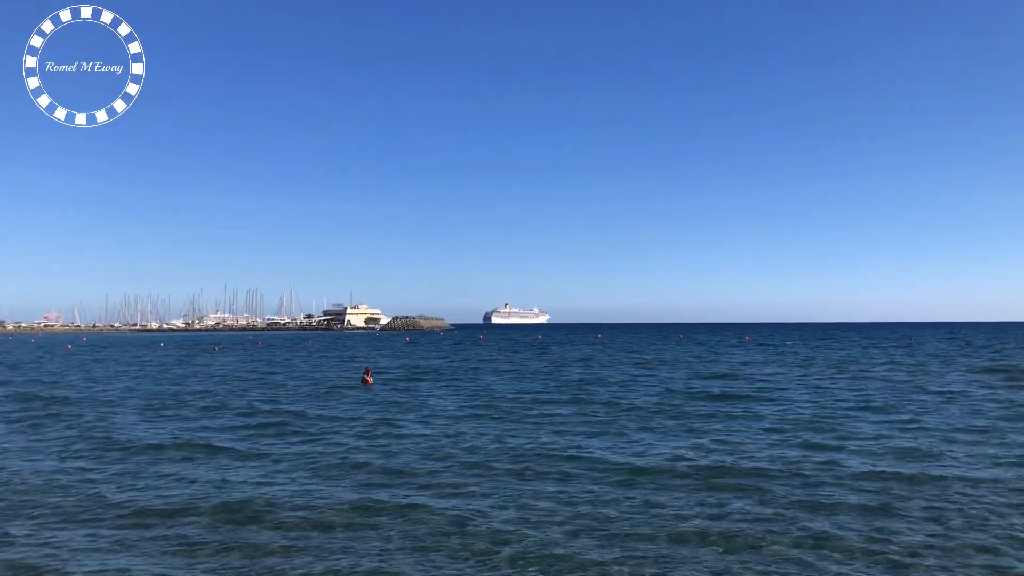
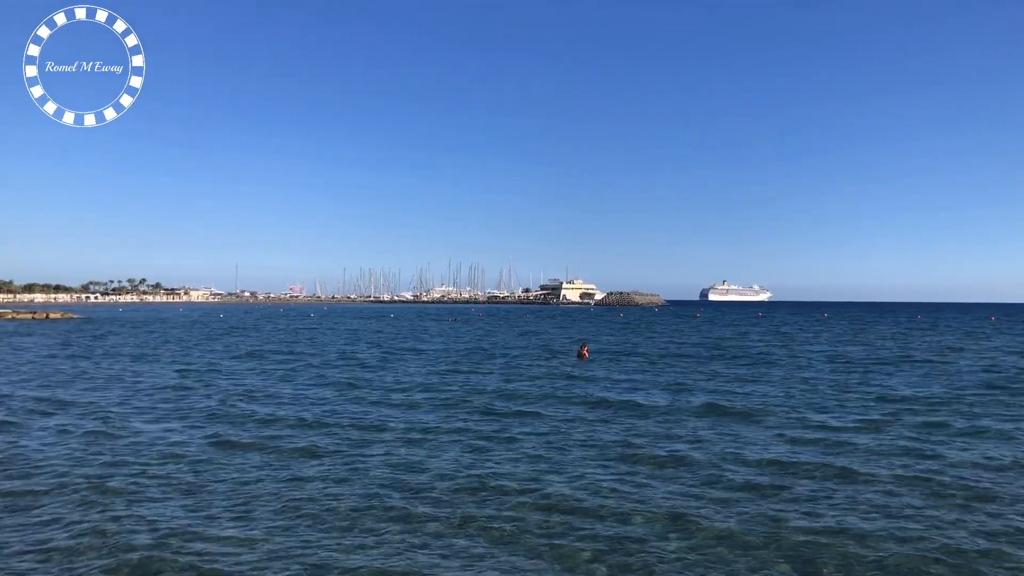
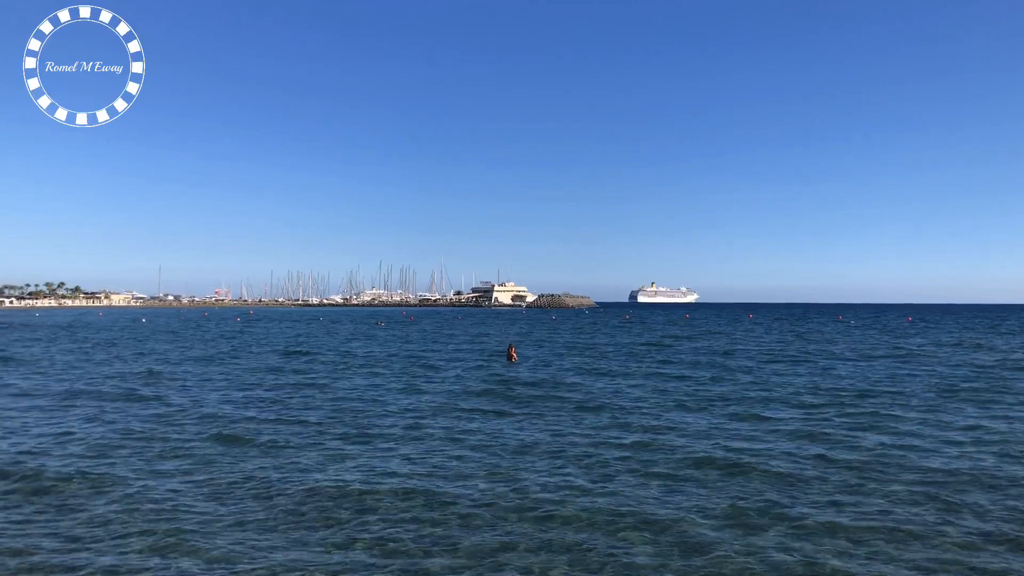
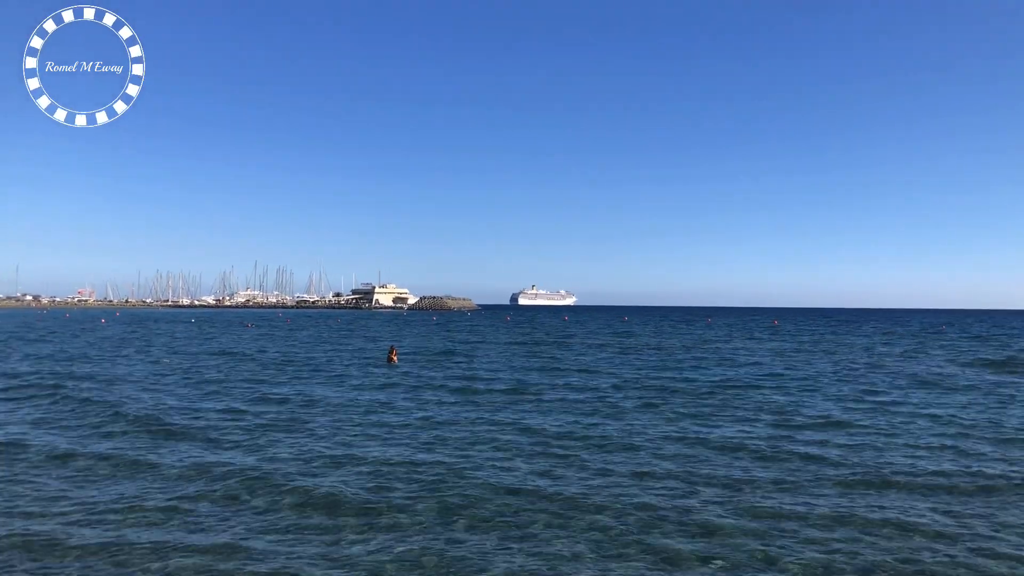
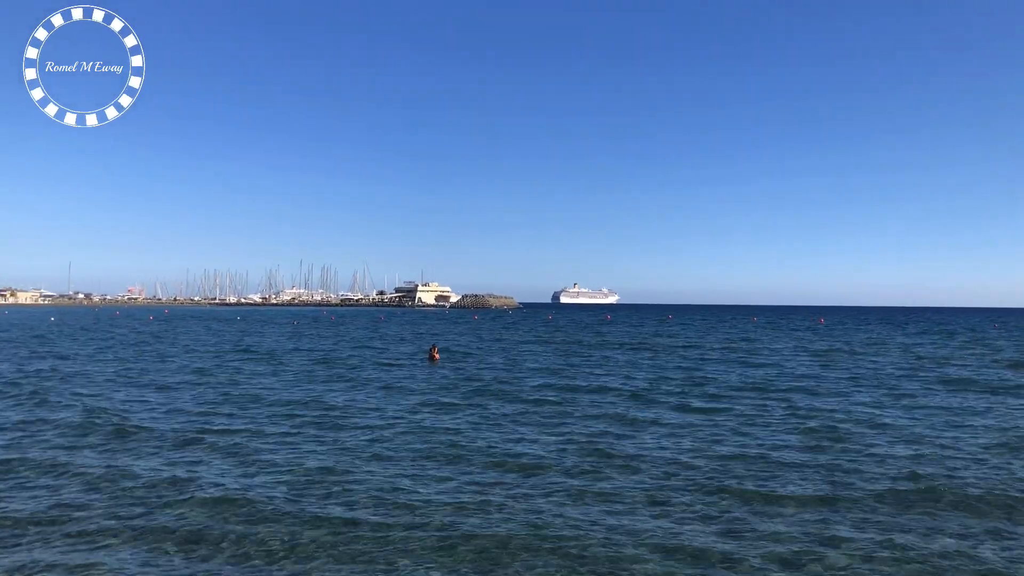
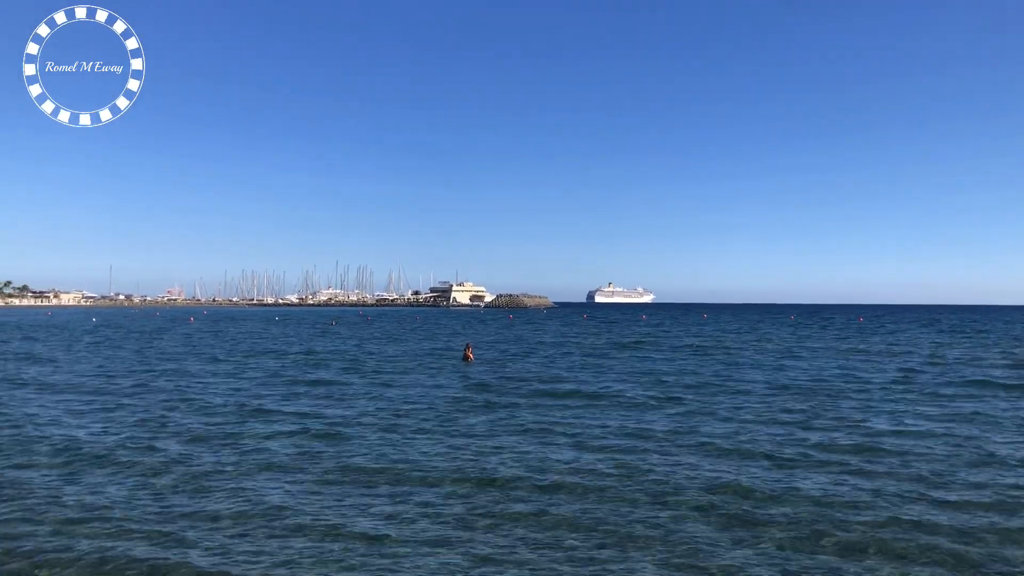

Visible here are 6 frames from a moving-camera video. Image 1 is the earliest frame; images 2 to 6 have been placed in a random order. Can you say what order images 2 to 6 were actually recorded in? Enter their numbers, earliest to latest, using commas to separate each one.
4, 5, 6, 3, 2
